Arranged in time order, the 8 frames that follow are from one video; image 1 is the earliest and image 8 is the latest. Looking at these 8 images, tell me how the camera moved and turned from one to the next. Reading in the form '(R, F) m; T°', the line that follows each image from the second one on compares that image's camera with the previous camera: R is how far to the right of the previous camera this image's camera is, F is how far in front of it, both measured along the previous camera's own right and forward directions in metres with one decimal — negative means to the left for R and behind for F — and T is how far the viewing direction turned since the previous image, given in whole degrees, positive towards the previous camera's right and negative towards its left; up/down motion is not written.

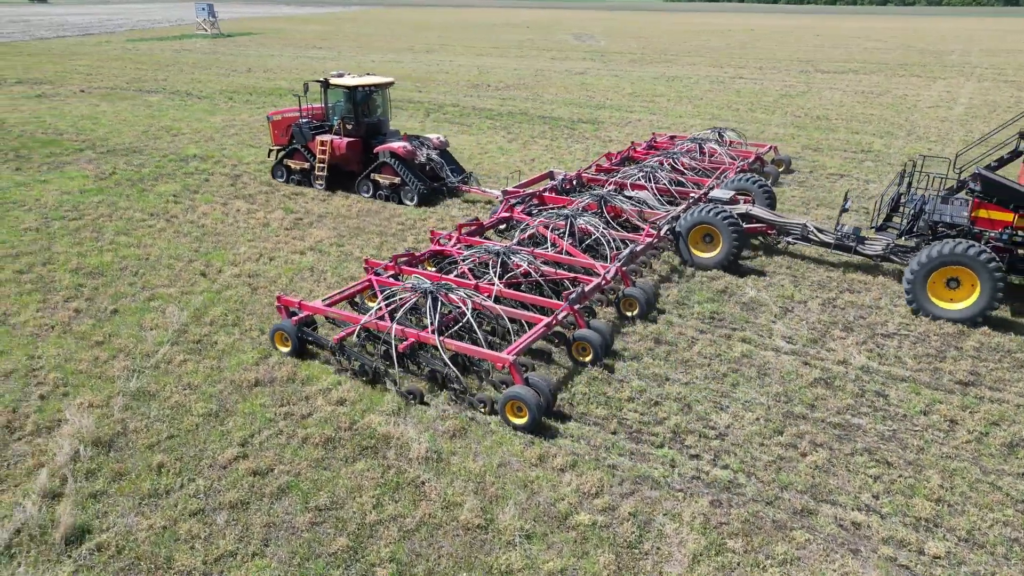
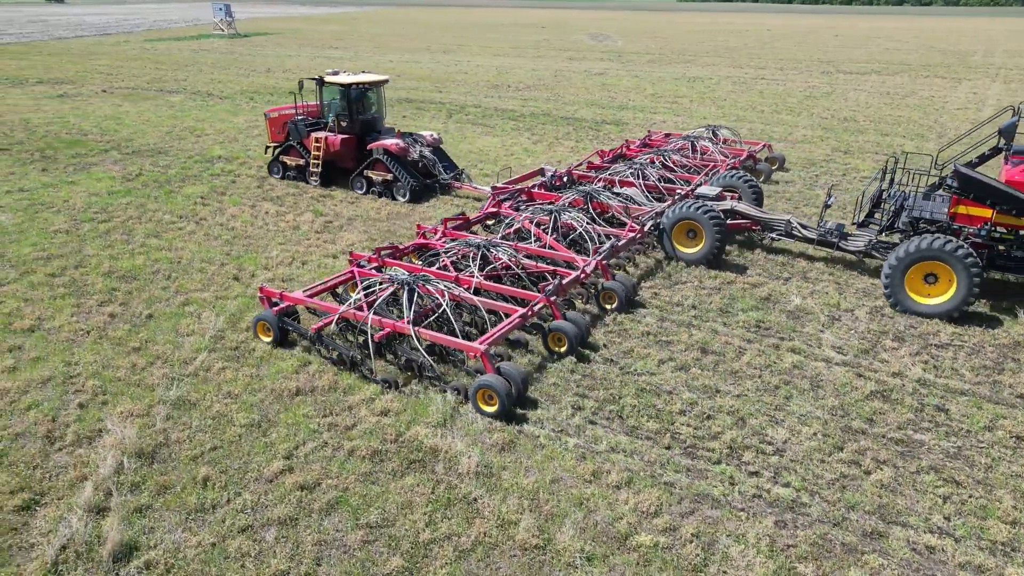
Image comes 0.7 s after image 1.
(-0.3, +0.1) m; -1°
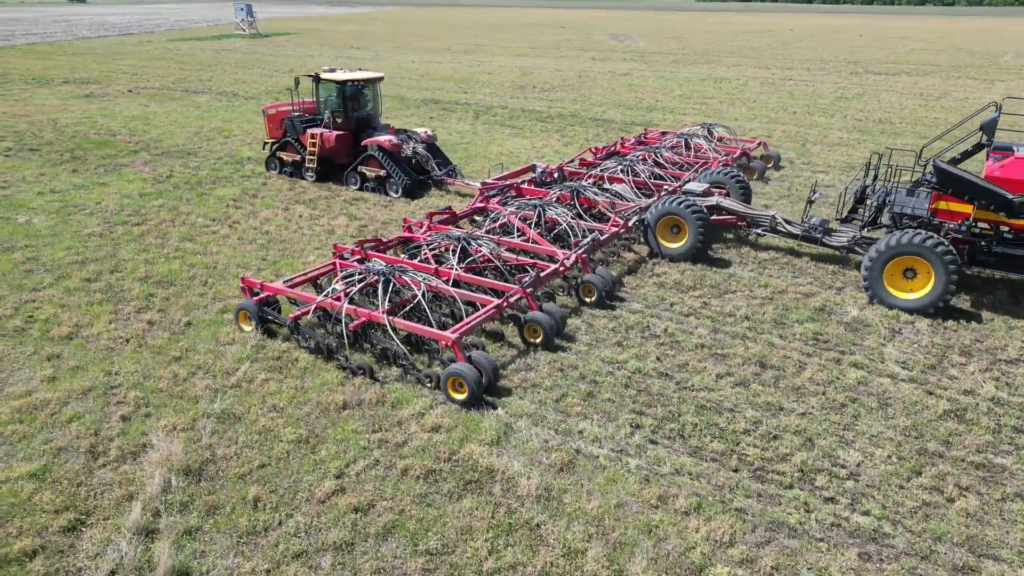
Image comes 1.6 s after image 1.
(-0.3, +0.2) m; -1°
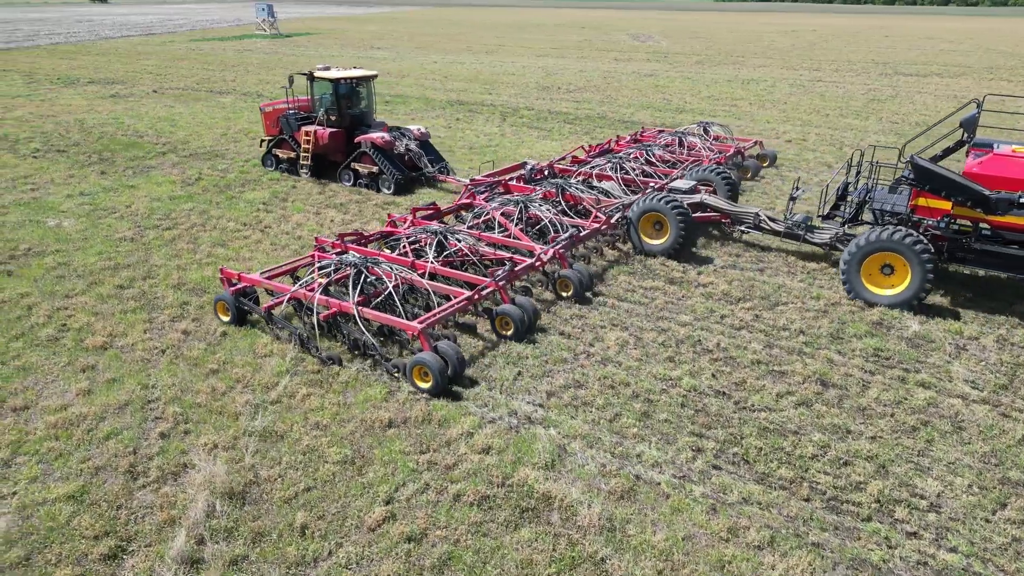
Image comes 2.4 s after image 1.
(-0.3, +0.2) m; -1°
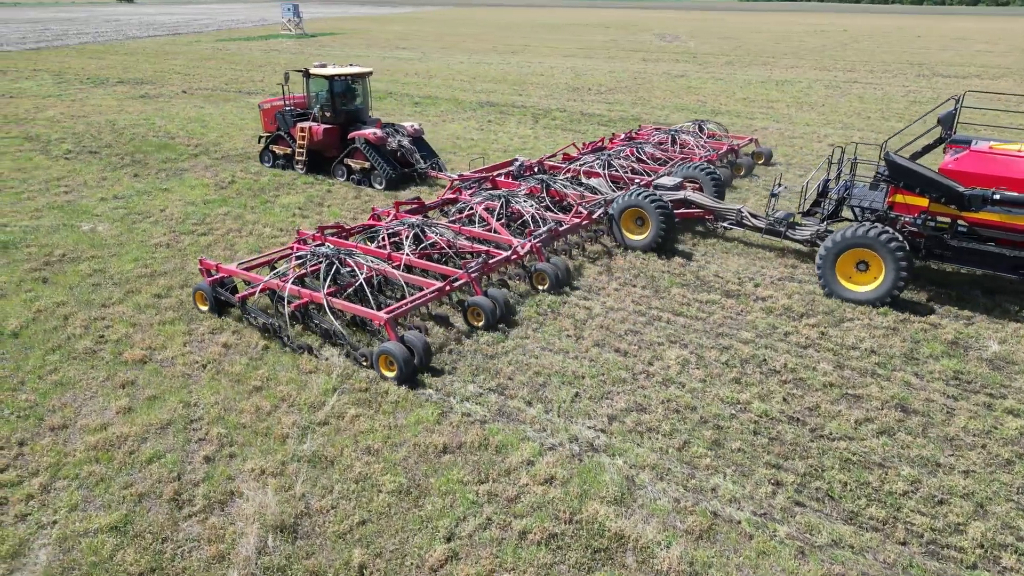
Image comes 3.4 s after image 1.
(-0.3, +0.3) m; -1°
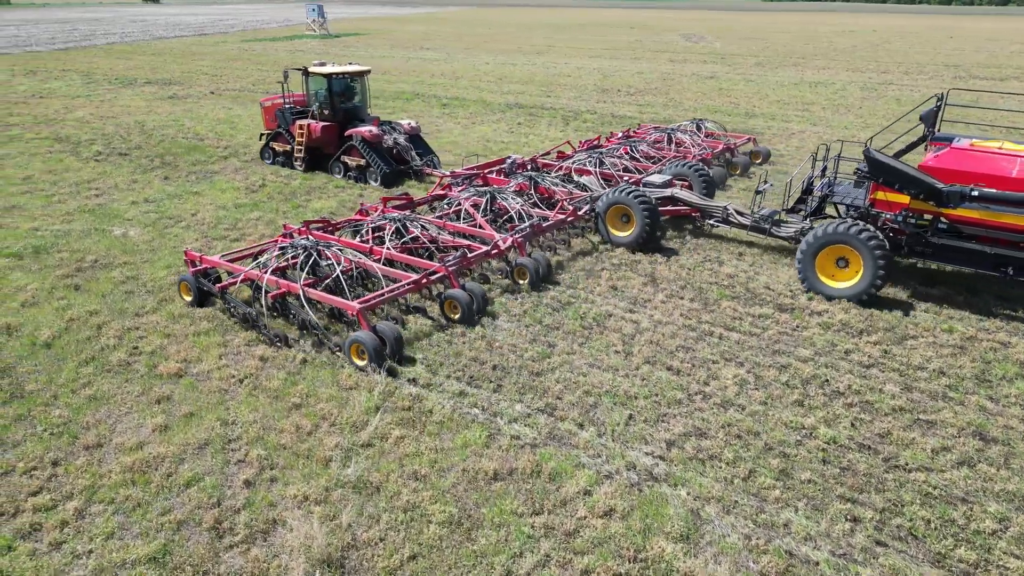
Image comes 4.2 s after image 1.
(-0.2, +0.3) m; -1°
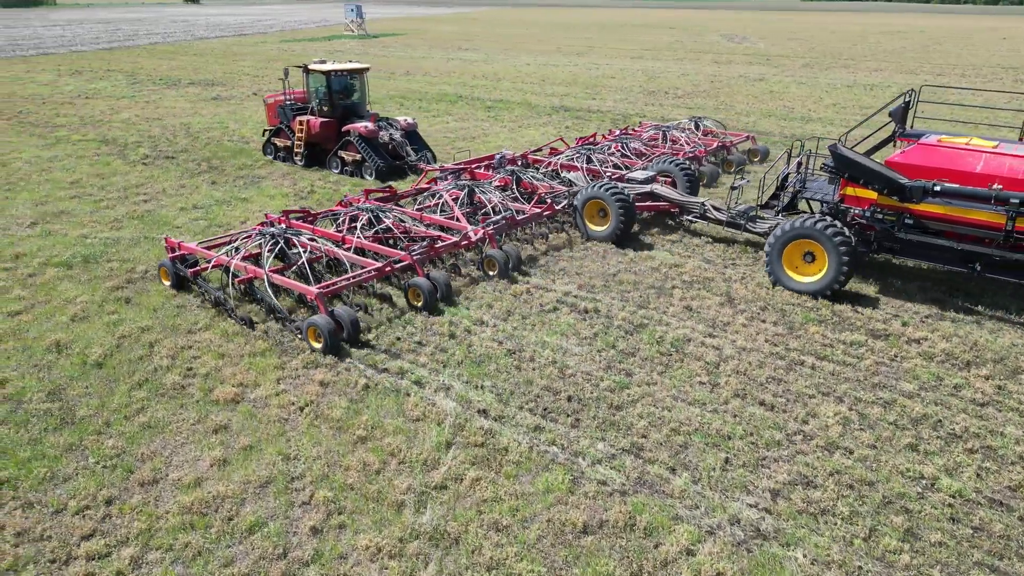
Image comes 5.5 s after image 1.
(-0.4, +0.4) m; -2°
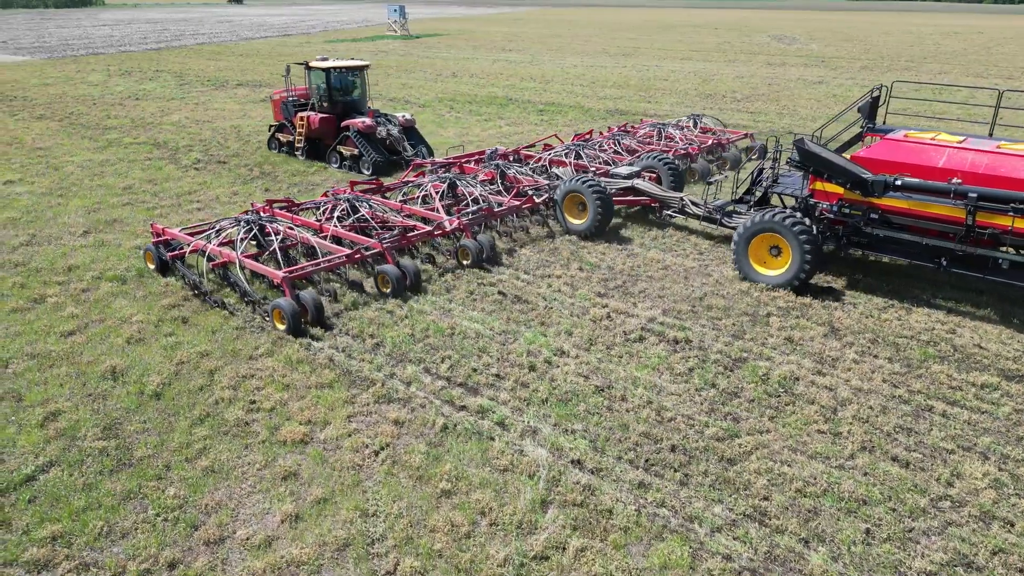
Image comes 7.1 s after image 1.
(-0.4, +0.5) m; -3°
